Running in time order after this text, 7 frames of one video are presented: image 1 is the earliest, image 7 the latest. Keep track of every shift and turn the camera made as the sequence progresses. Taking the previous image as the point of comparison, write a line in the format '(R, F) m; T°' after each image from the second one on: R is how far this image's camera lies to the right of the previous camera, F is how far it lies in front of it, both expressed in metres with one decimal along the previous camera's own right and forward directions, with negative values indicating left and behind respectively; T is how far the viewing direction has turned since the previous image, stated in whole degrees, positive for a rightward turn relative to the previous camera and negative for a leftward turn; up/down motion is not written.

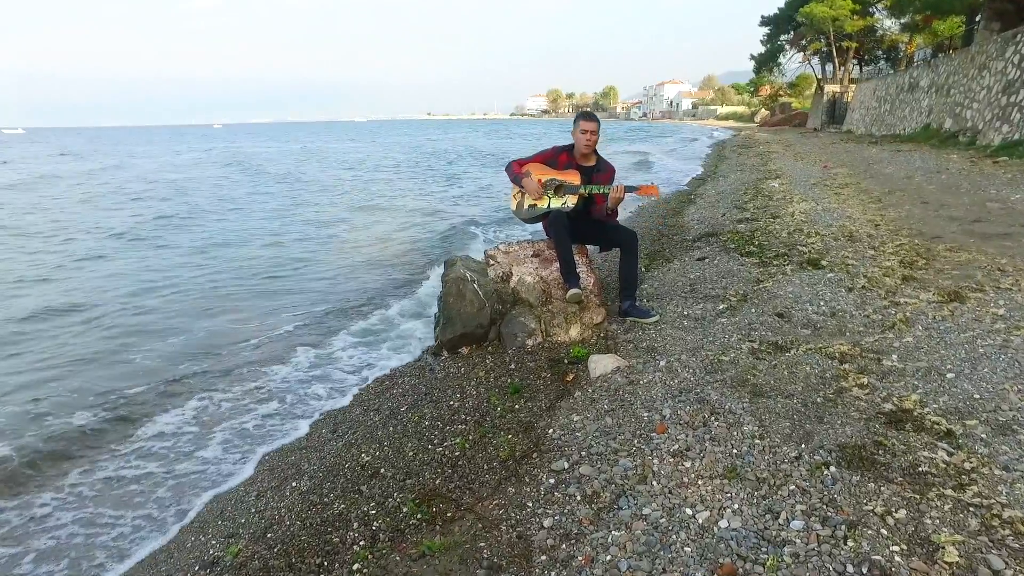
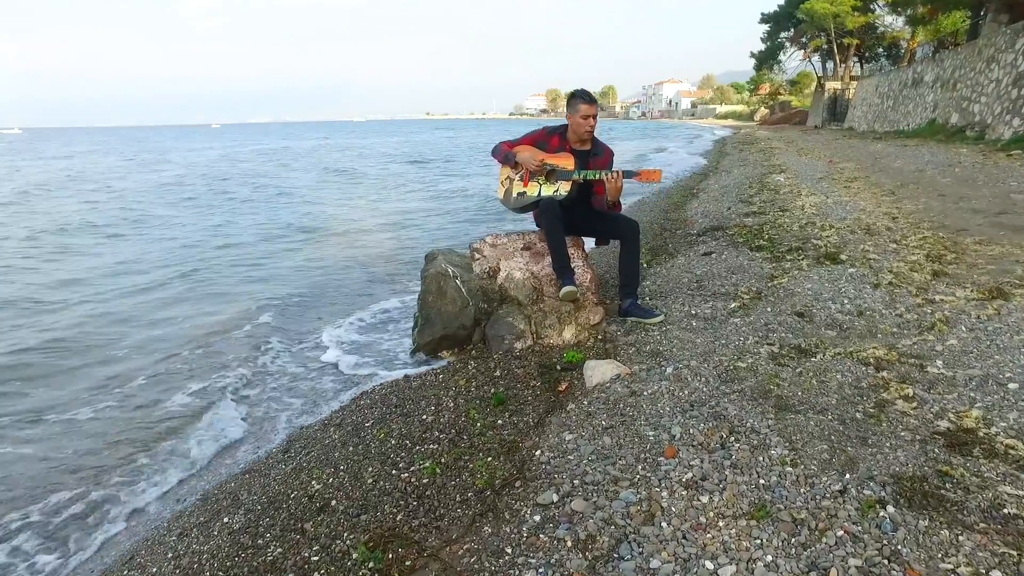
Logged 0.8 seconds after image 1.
(+0.1, +0.7) m; 0°
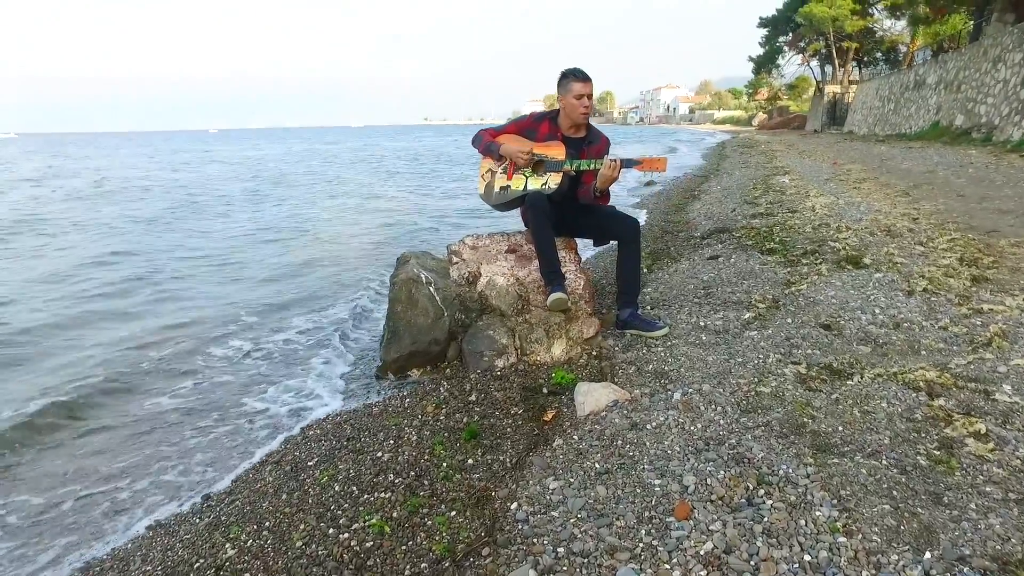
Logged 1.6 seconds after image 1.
(+0.1, +0.8) m; 0°
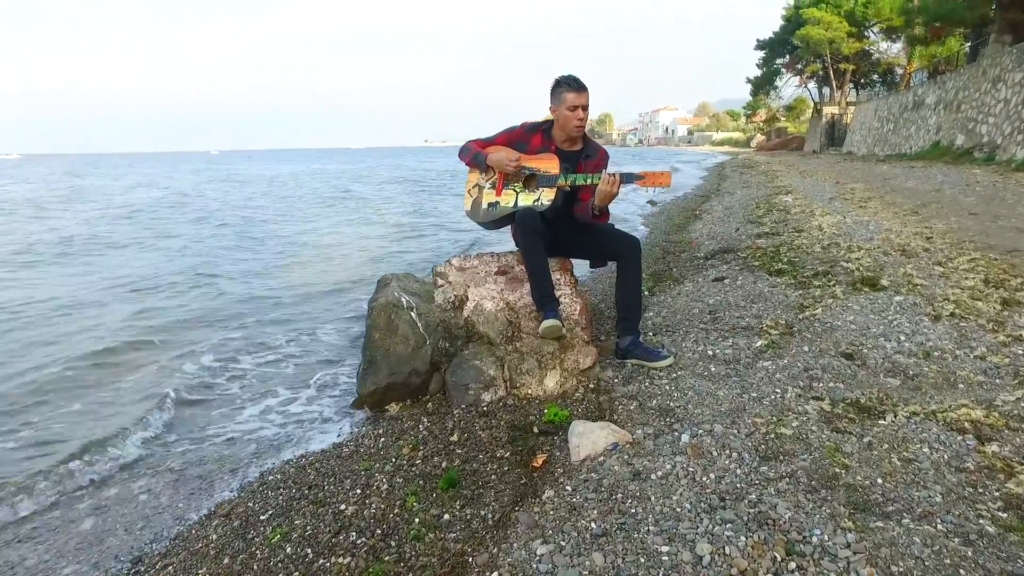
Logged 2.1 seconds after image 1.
(+0.1, +0.4) m; 0°
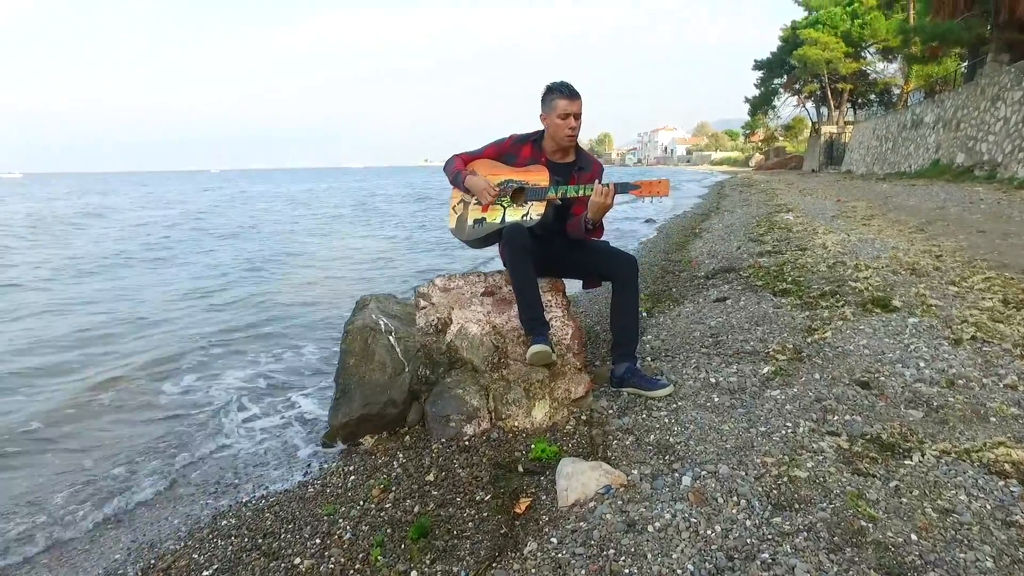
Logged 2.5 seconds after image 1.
(+0.1, +0.3) m; 0°
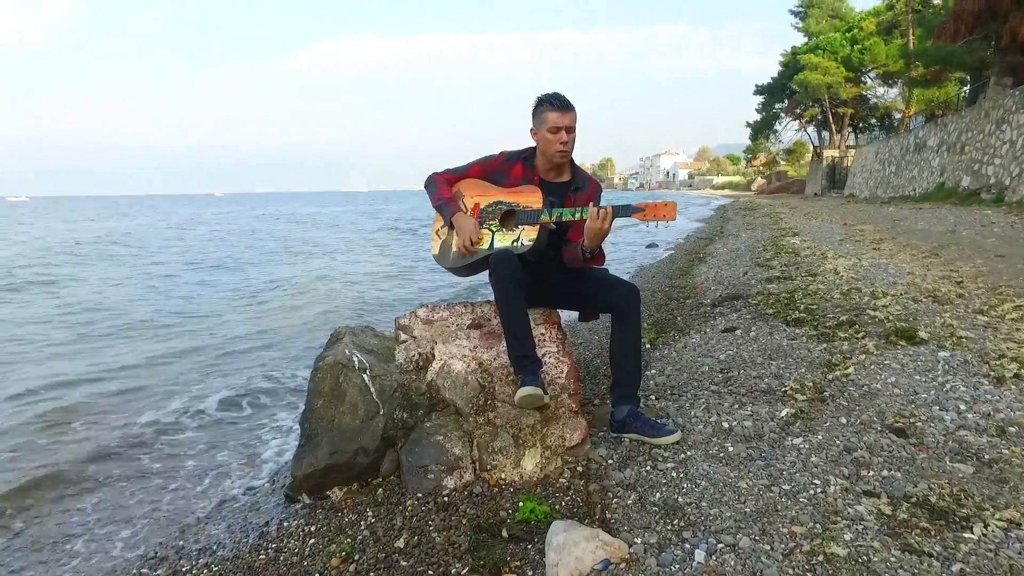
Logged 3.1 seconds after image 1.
(+0.1, +0.4) m; 0°
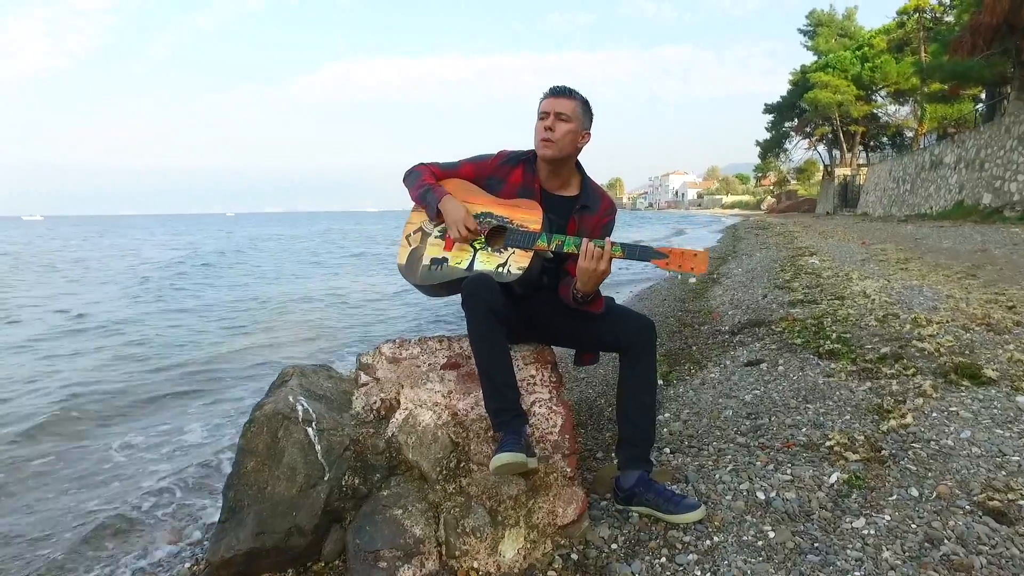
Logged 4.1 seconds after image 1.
(+0.1, +0.7) m; -1°
